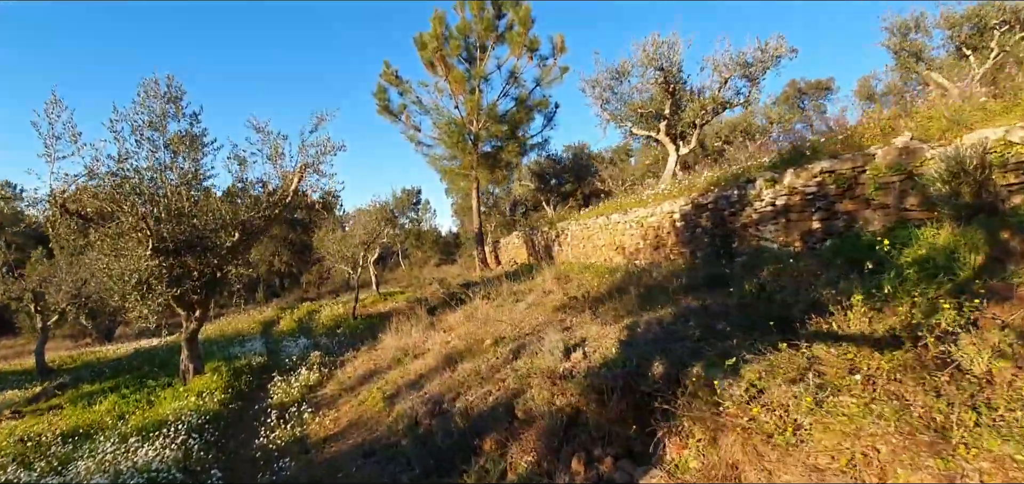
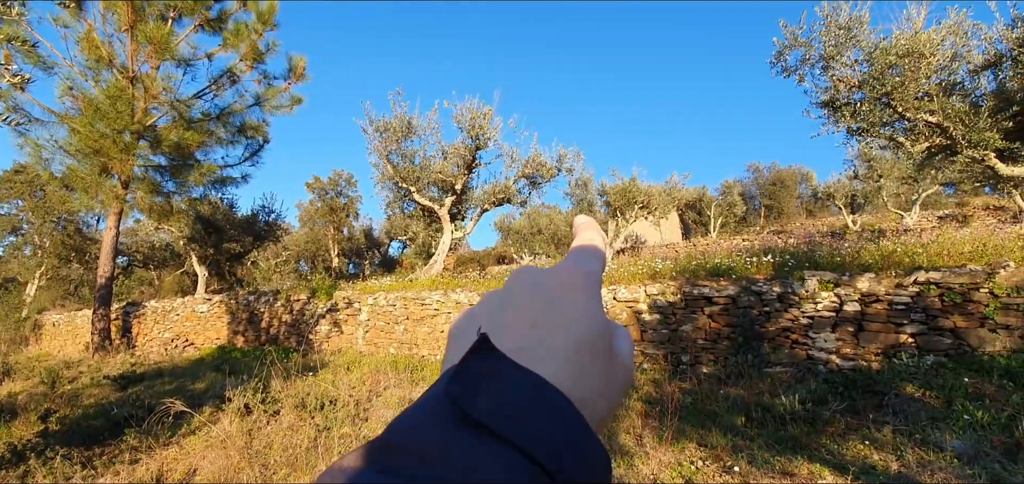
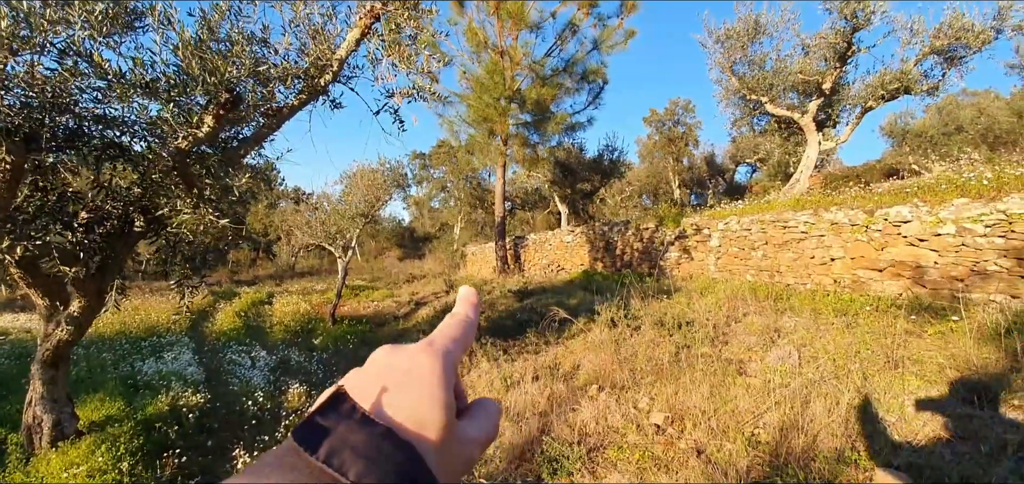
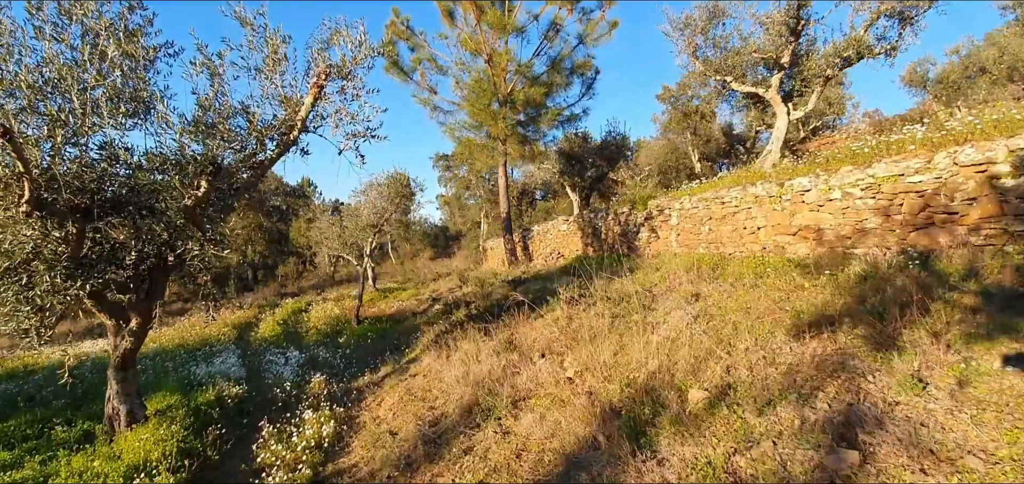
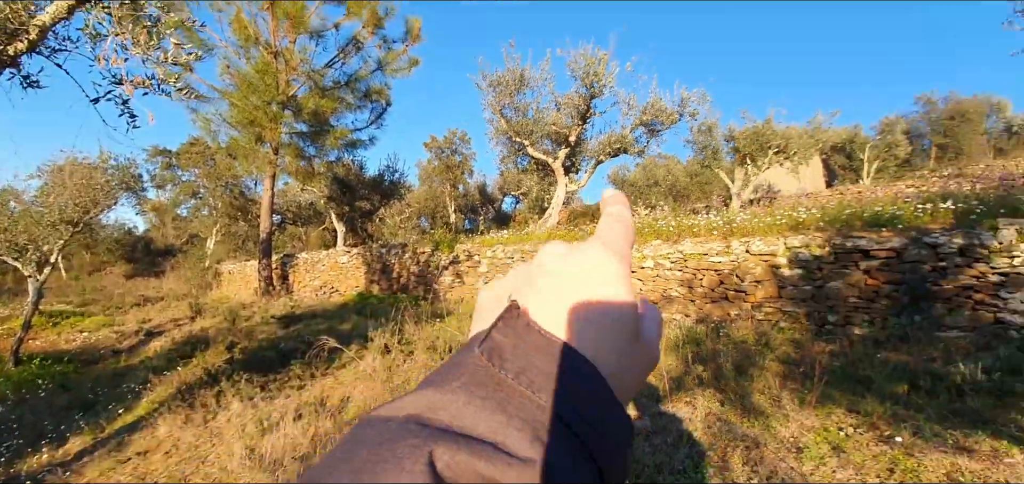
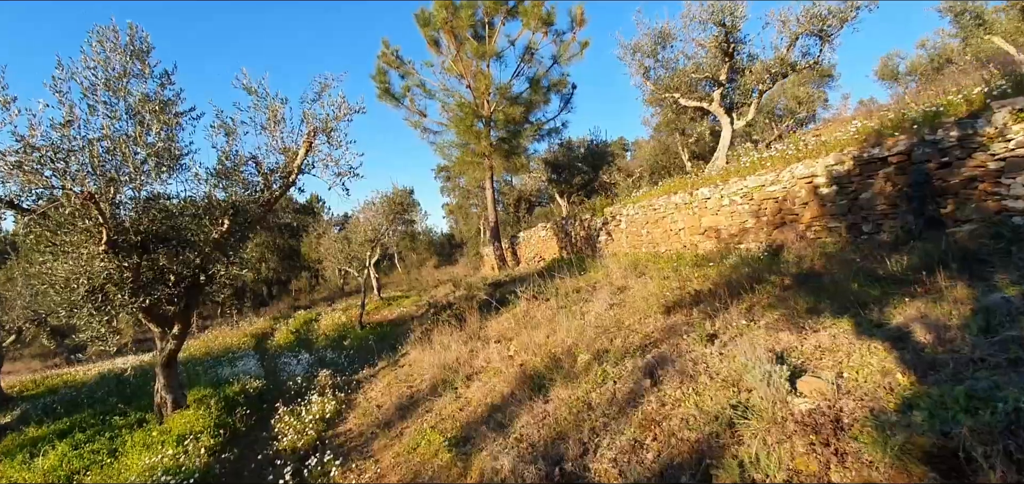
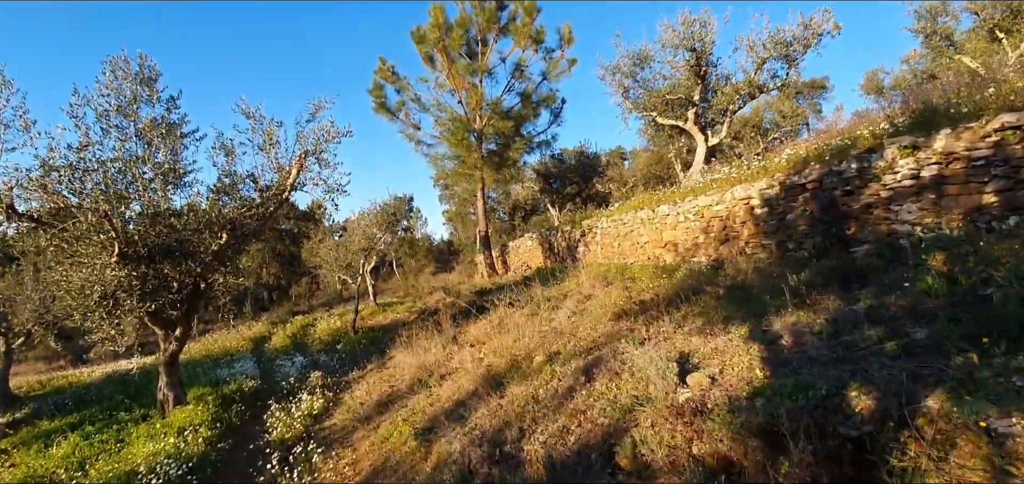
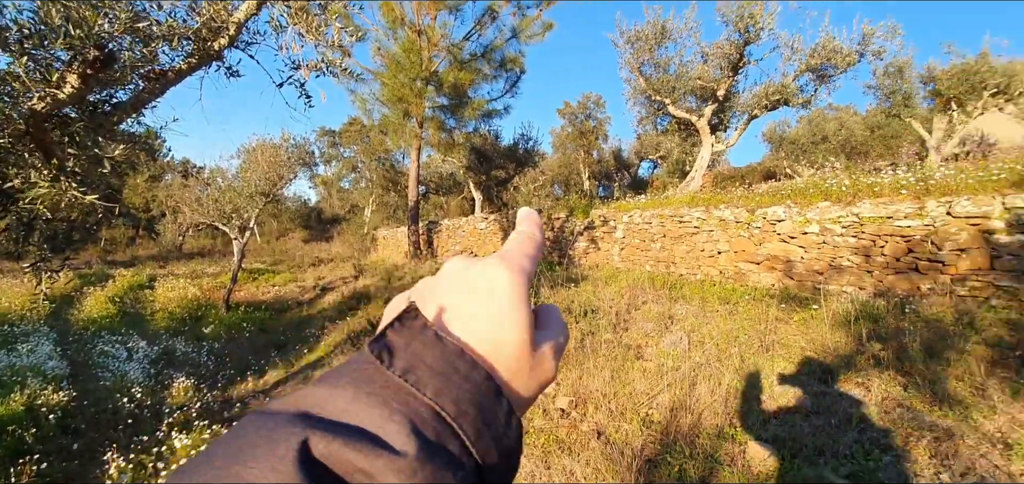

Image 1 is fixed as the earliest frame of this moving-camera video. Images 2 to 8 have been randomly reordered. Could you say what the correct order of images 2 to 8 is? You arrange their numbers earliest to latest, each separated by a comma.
7, 6, 4, 3, 8, 5, 2
